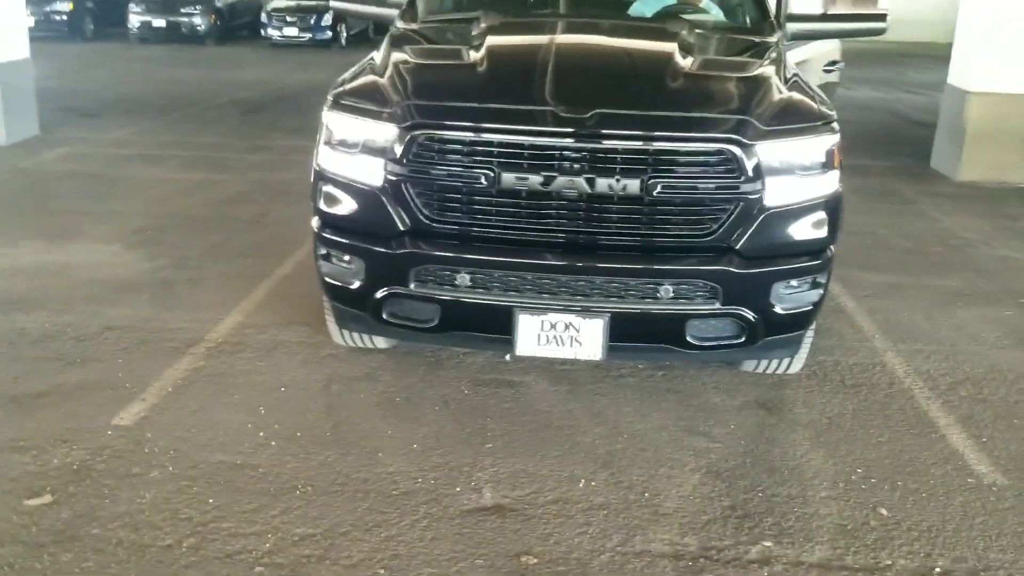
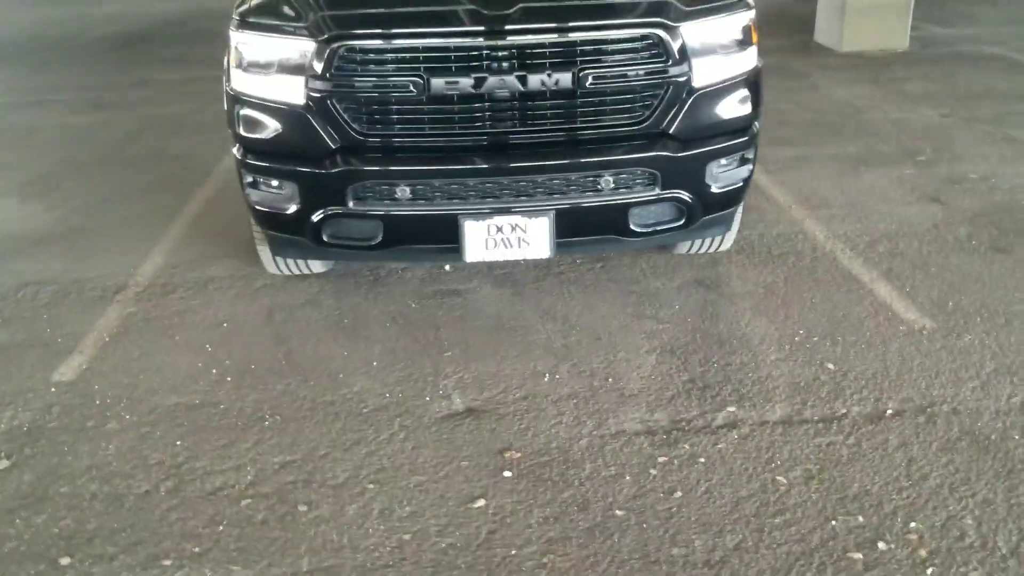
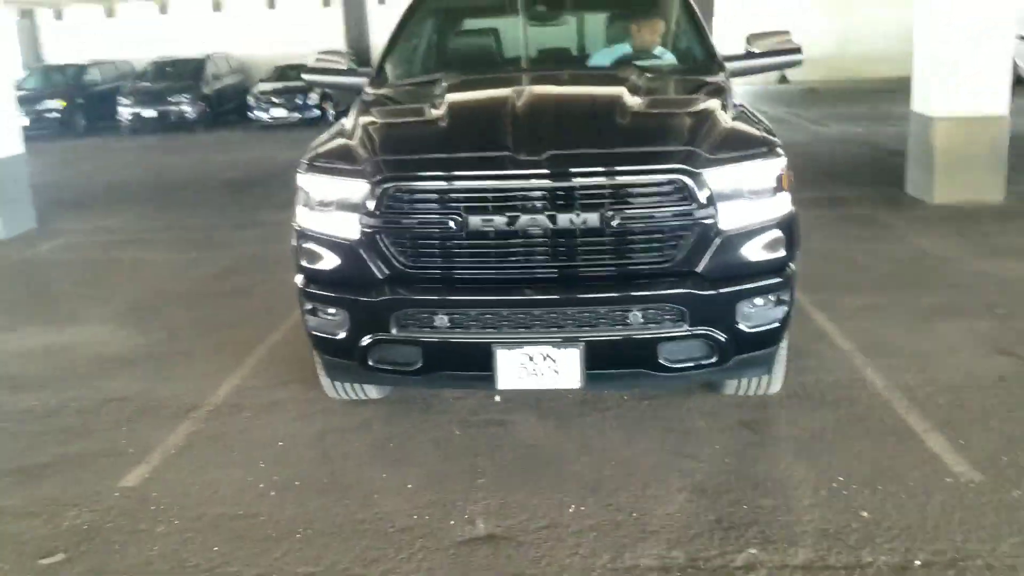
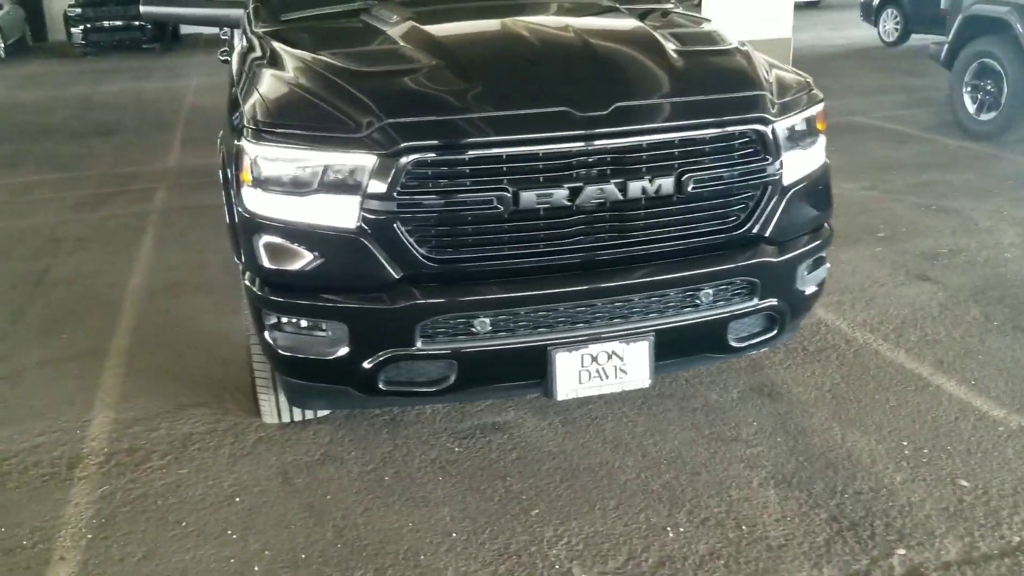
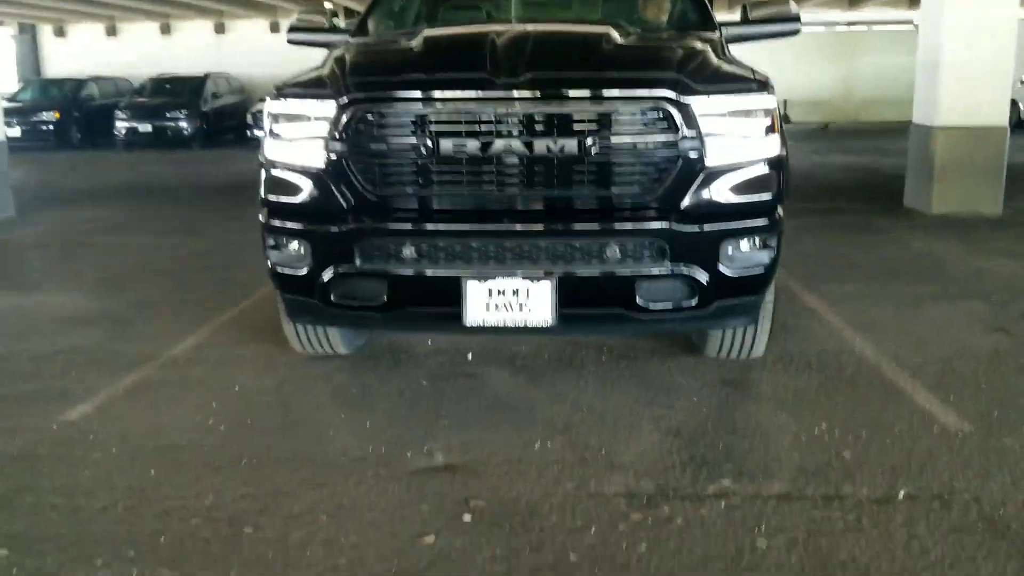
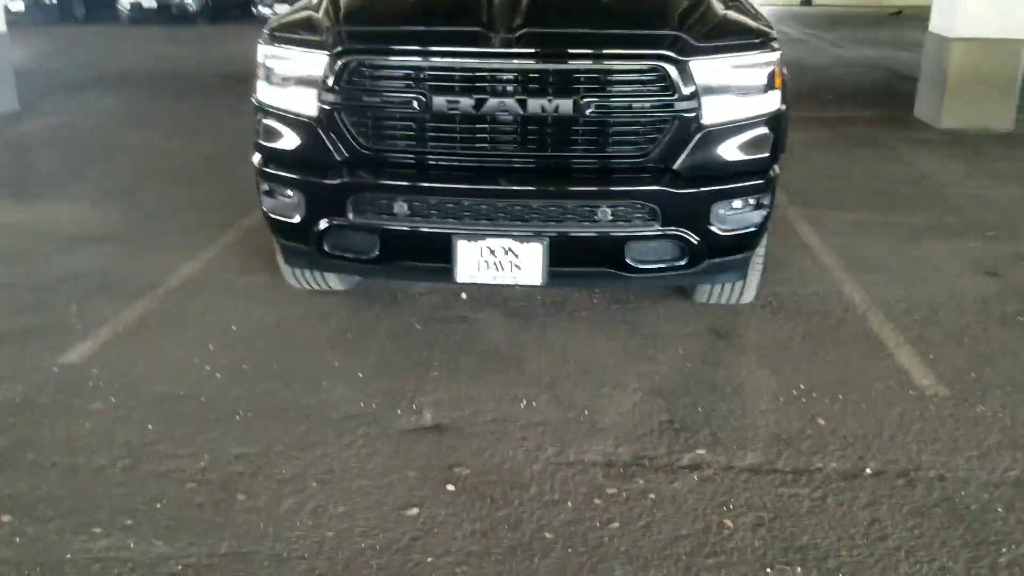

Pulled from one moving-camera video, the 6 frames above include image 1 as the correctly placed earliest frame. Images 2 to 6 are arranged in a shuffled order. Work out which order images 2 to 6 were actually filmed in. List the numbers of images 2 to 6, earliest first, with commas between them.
3, 5, 6, 2, 4
